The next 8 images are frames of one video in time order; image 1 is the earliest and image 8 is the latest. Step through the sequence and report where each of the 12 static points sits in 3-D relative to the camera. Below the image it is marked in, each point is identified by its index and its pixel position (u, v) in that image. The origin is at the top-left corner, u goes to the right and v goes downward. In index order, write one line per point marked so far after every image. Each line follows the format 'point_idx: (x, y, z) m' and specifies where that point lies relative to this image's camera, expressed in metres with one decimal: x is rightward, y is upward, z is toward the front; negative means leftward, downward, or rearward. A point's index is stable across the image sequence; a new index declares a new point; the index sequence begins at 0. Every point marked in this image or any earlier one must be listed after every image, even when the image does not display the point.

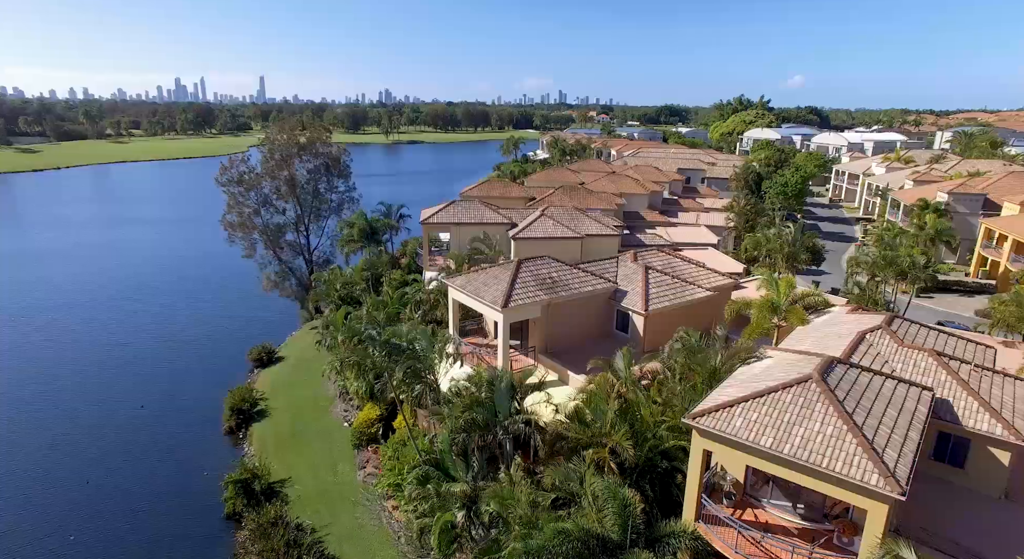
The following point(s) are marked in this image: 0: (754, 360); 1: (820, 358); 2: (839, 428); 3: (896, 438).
0: (+7.9, -2.6, +19.1) m
1: (+9.0, -2.3, +17.1) m
2: (+7.8, -3.6, +14.2) m
3: (+9.3, -3.9, +14.3) m
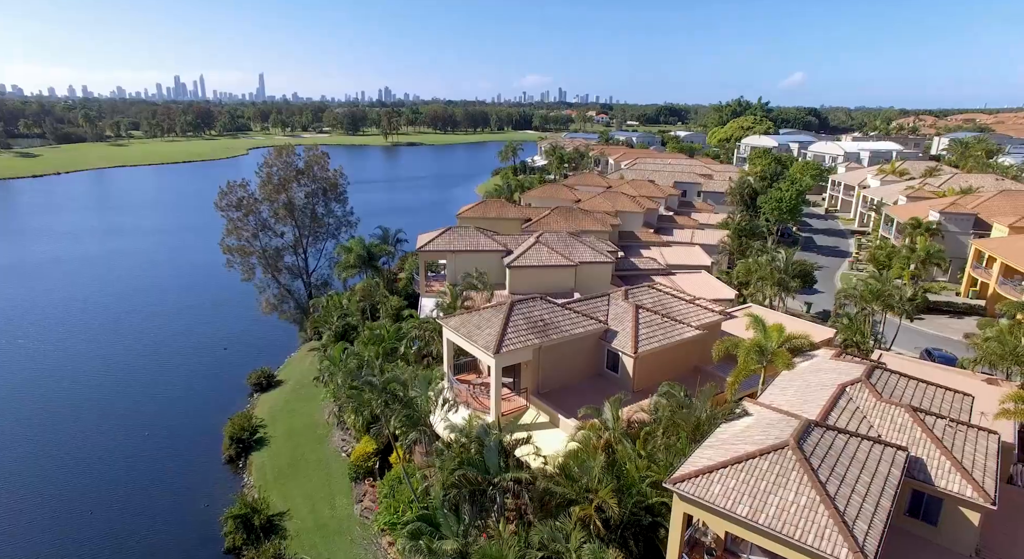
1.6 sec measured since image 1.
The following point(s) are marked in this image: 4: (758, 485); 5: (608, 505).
0: (+7.5, -4.5, +19.8) m
1: (+8.6, -4.2, +17.8) m
2: (+7.5, -5.5, +14.9) m
3: (+9.0, -5.8, +15.0) m
4: (+6.5, -5.4, +15.5) m
5: (+2.9, -6.7, +17.6) m
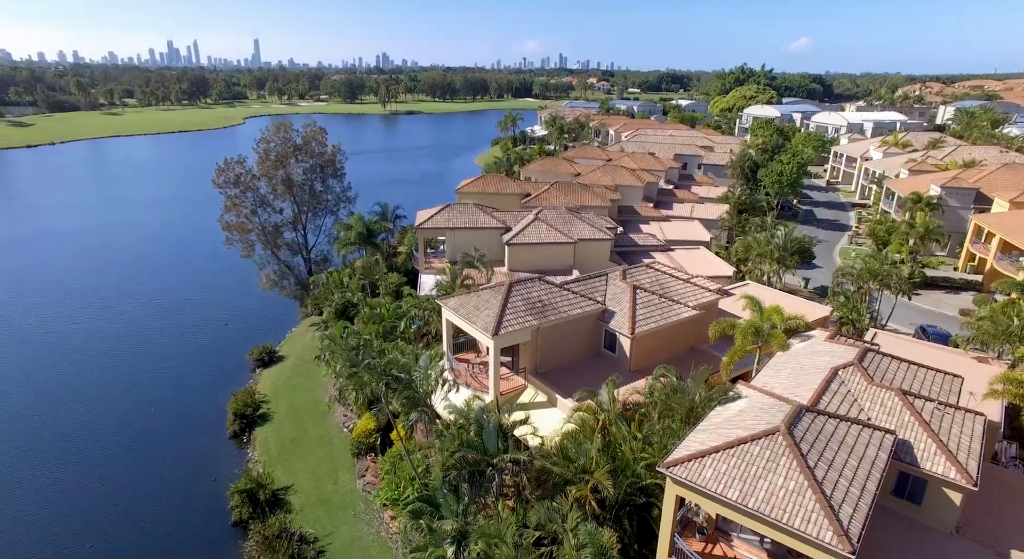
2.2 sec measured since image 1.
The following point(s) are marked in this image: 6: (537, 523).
0: (+7.5, -4.0, +20.2) m
1: (+8.6, -3.8, +18.2) m
2: (+7.5, -5.3, +15.3) m
3: (+8.9, -5.6, +15.5) m
4: (+6.4, -5.2, +16.0) m
5: (+2.8, -6.4, +18.1) m
6: (+0.8, -7.4, +17.9) m
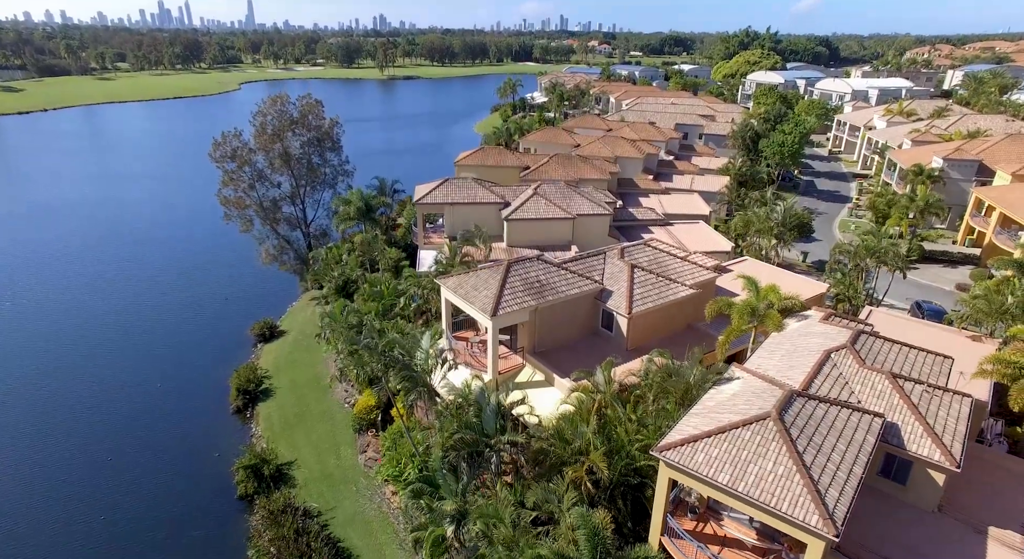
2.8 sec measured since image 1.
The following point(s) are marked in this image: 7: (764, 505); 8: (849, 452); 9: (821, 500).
0: (+7.4, -3.5, +20.6) m
1: (+8.5, -3.4, +18.6) m
2: (+7.4, -5.0, +15.8) m
3: (+8.9, -5.3, +16.0) m
4: (+6.3, -4.9, +16.4) m
5: (+2.7, -6.0, +18.6) m
6: (+0.7, -7.0, +18.4) m
7: (+6.5, -5.8, +15.2) m
8: (+9.6, -4.9, +16.8) m
9: (+7.8, -5.6, +15.0) m
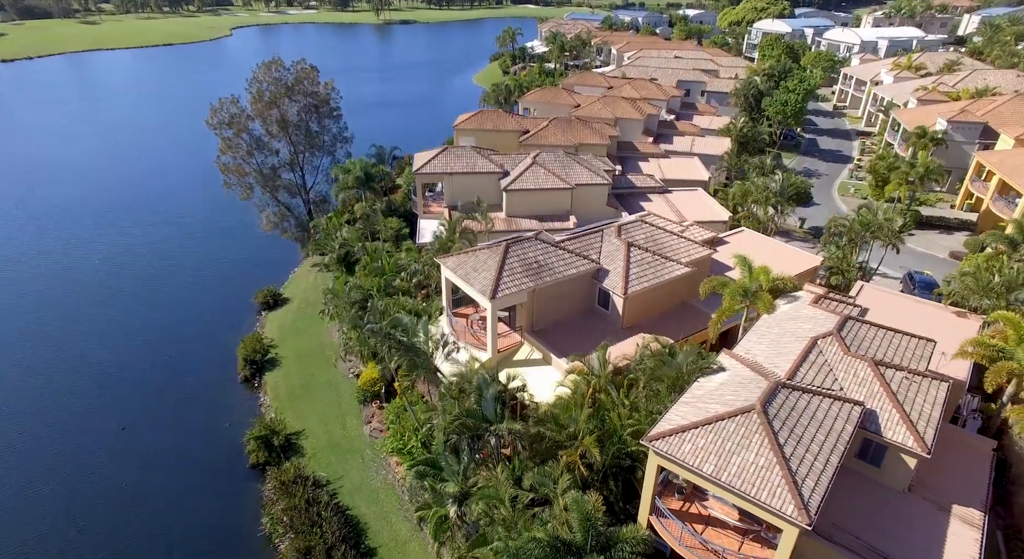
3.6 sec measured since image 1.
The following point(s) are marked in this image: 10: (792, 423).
0: (+7.3, -3.2, +21.4) m
1: (+8.4, -3.3, +19.5) m
2: (+7.3, -5.1, +16.8) m
3: (+8.8, -5.4, +17.0) m
4: (+6.3, -4.9, +17.4) m
5: (+2.6, -5.8, +19.7) m
6: (+0.6, -6.8, +19.6) m
7: (+6.4, -5.9, +16.3) m
8: (+9.5, -4.9, +17.8) m
9: (+7.8, -5.7, +16.1) m
10: (+8.6, -4.4, +18.0) m
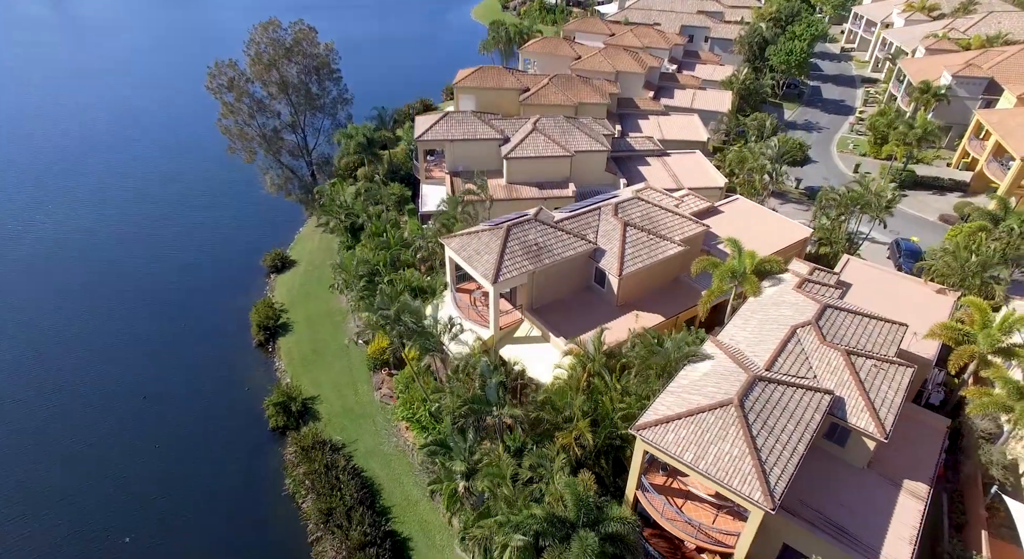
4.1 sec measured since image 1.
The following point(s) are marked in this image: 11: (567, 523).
0: (+7.4, -3.0, +23.3) m
1: (+8.5, -3.3, +21.3) m
2: (+7.4, -5.5, +18.9) m
3: (+8.9, -5.7, +19.1) m
4: (+6.3, -5.2, +19.5) m
5: (+2.7, -5.8, +21.8) m
6: (+0.7, -6.8, +21.9) m
7: (+6.5, -6.3, +18.5) m
8: (+9.6, -5.1, +19.9) m
9: (+7.8, -6.2, +18.2) m
10: (+8.6, -4.6, +20.0) m
11: (+1.8, -8.2, +19.6) m
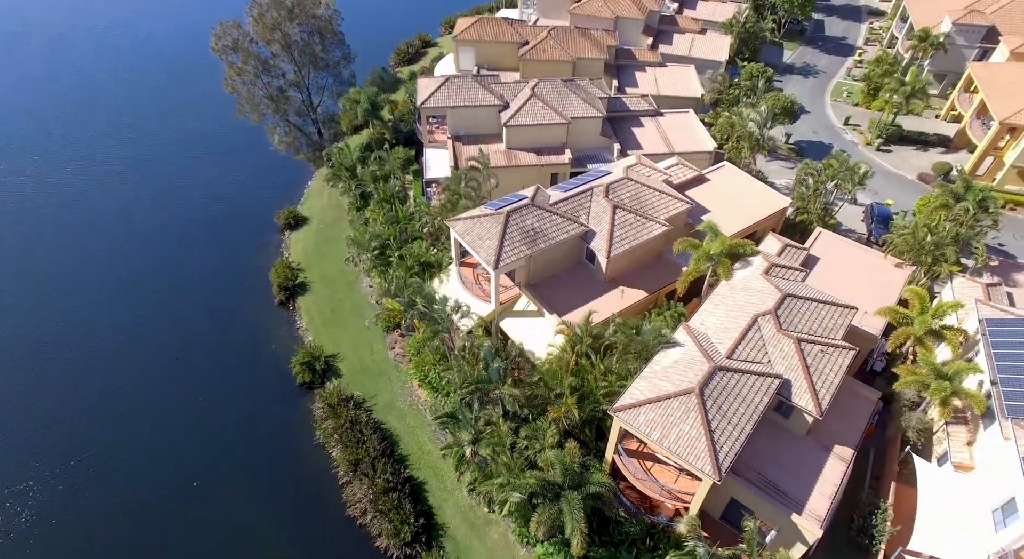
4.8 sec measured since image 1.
0: (+7.3, -2.8, +27.1) m
1: (+8.4, -3.5, +25.2) m
2: (+7.3, -6.0, +23.2) m
3: (+8.8, -6.2, +23.4) m
4: (+6.3, -5.6, +23.7) m
5: (+2.6, -5.8, +26.1) m
6: (+0.6, -6.8, +26.3) m
7: (+6.5, -6.9, +22.9) m
8: (+9.5, -5.5, +24.1) m
9: (+7.8, -6.8, +22.6) m
10: (+8.6, -4.9, +24.1) m
11: (+1.8, -8.5, +24.3) m
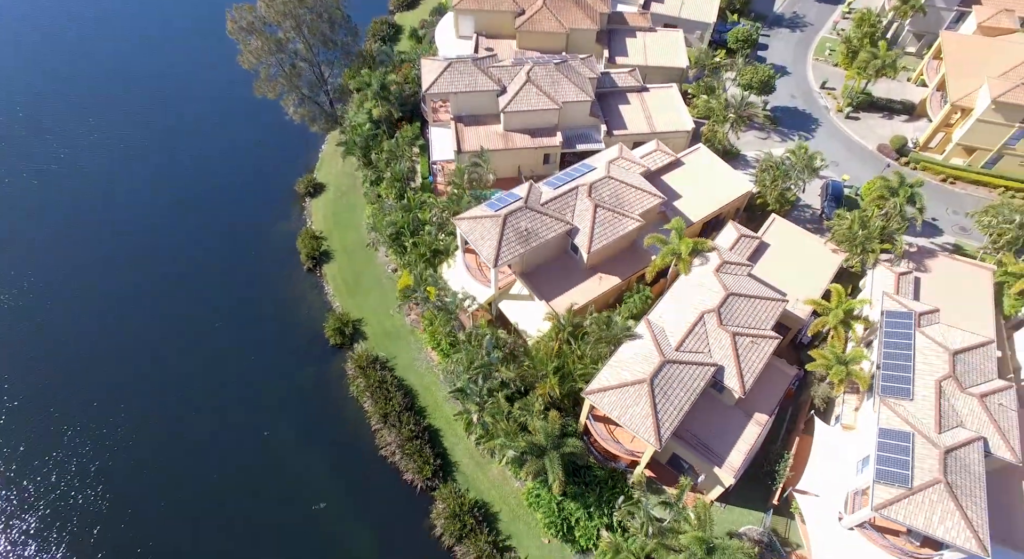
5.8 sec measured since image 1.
0: (+7.1, -3.2, +34.4) m
1: (+8.3, -4.1, +32.6) m
2: (+7.2, -7.0, +31.1) m
3: (+8.6, -7.1, +31.4) m
4: (+6.1, -6.5, +31.5) m
5: (+2.4, -6.2, +33.9) m
6: (+0.4, -7.2, +34.3) m
7: (+6.3, -7.9, +31.0) m
8: (+9.4, -6.3, +31.9) m
9: (+7.6, -7.9, +30.7) m
10: (+8.4, -5.8, +31.9) m
11: (+1.6, -9.2, +32.7) m
